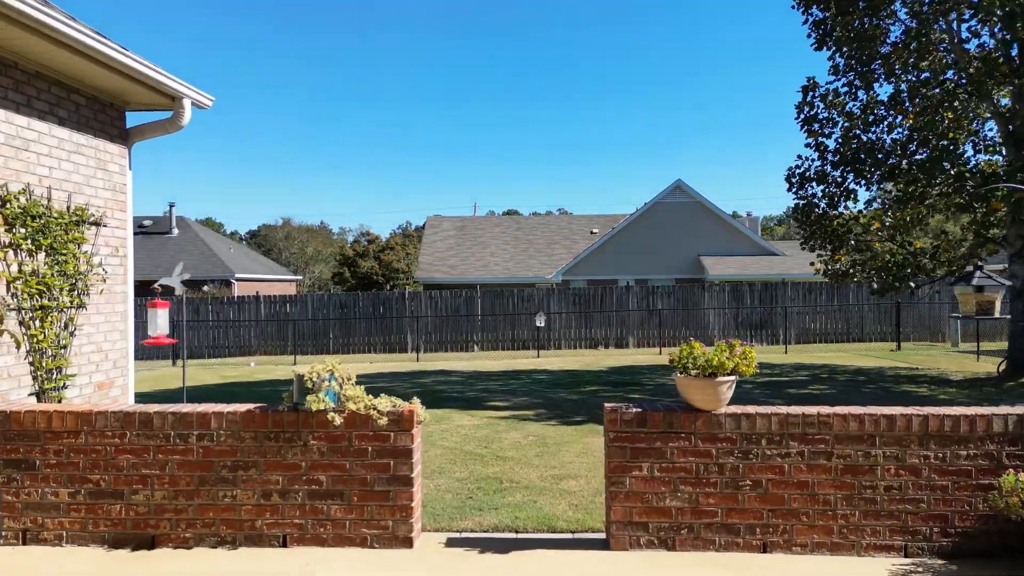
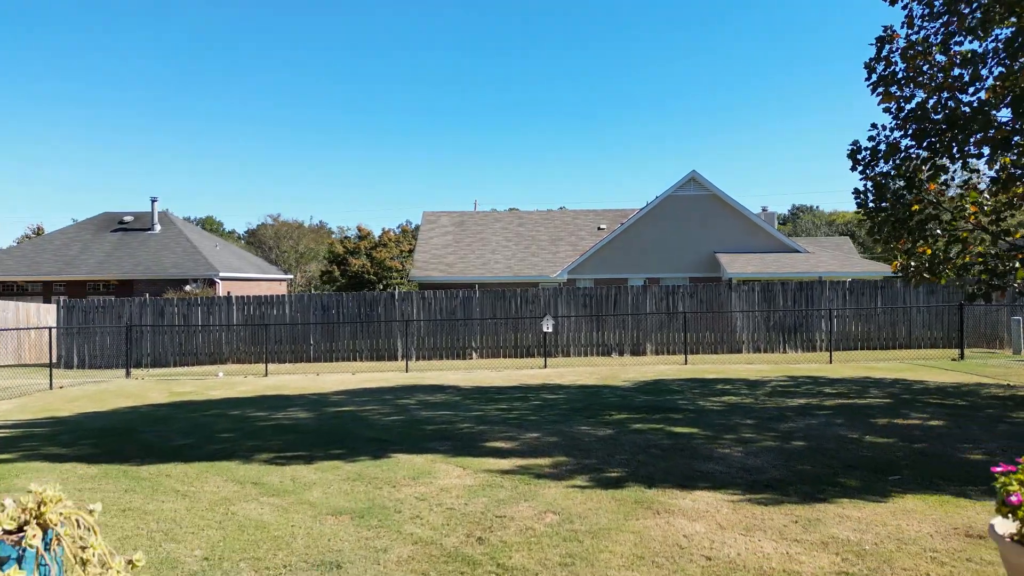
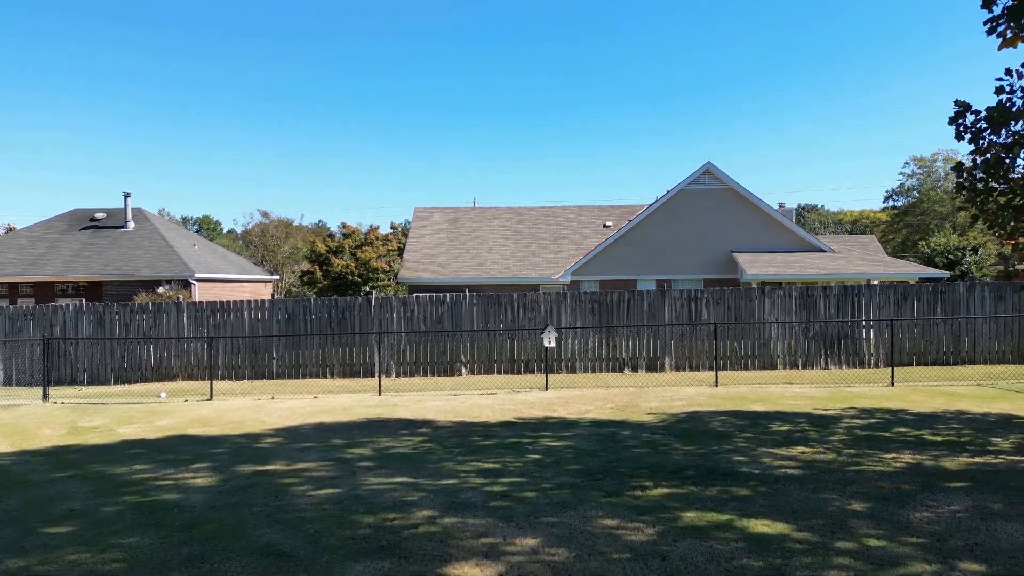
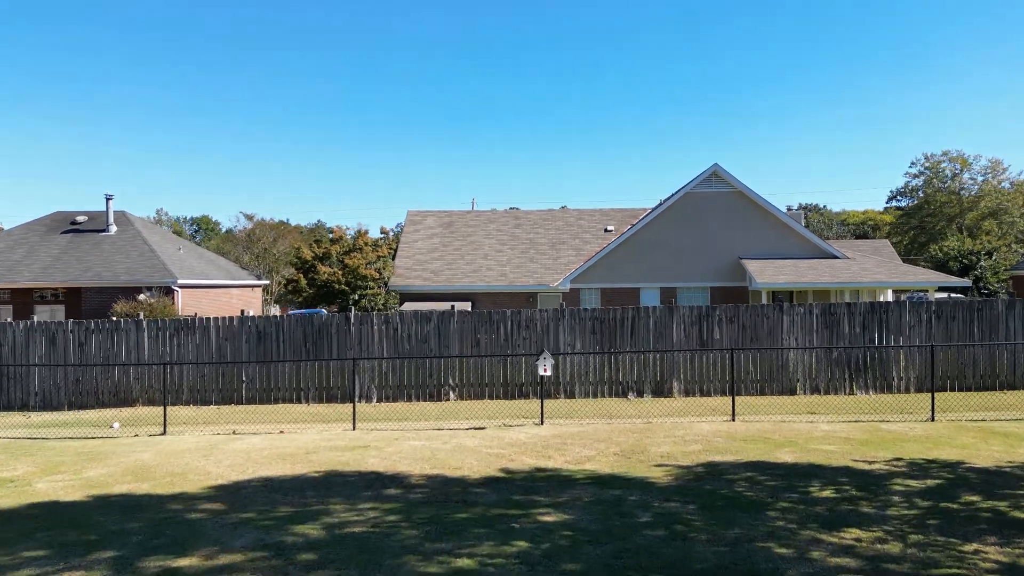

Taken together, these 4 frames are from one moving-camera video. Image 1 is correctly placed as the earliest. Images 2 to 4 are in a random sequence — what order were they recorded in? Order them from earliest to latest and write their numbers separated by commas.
2, 3, 4
